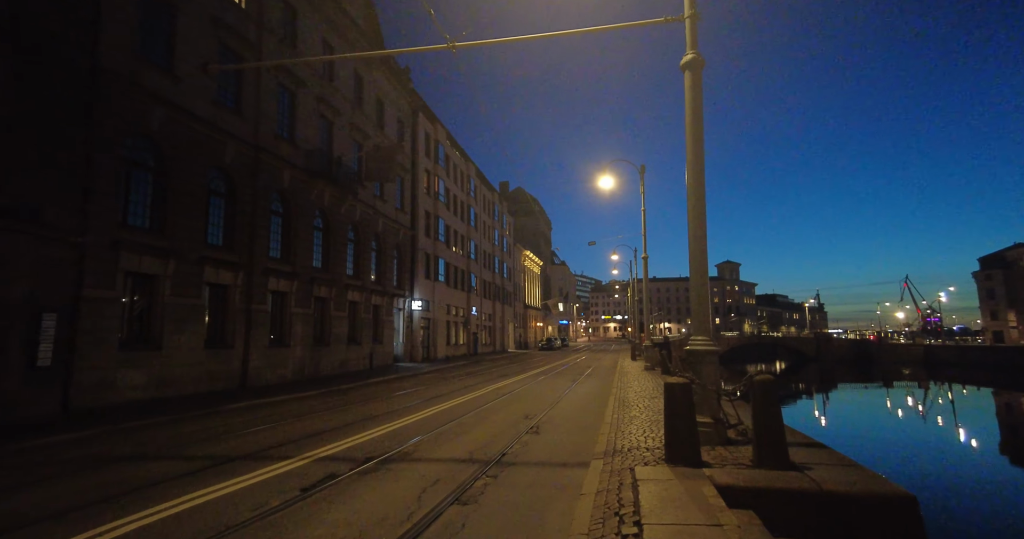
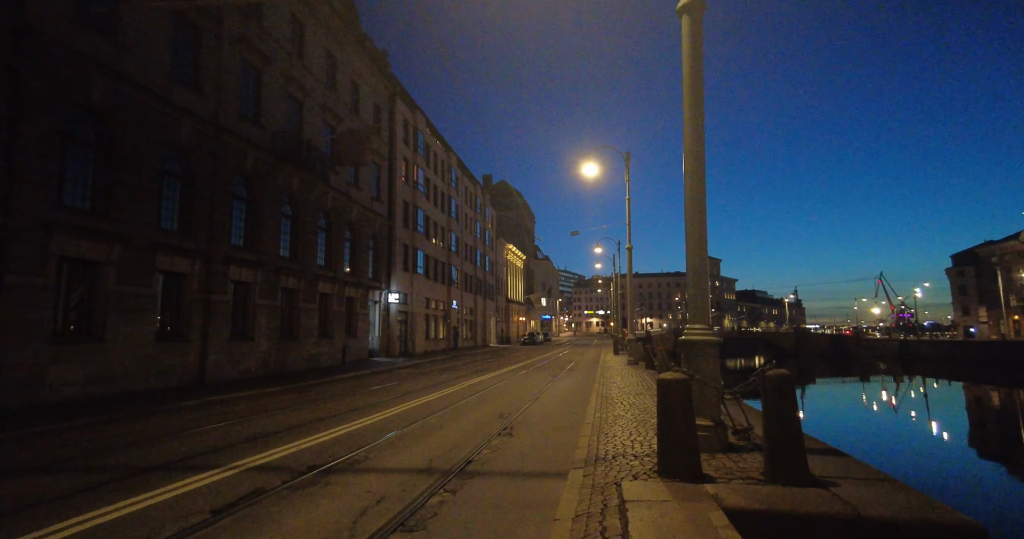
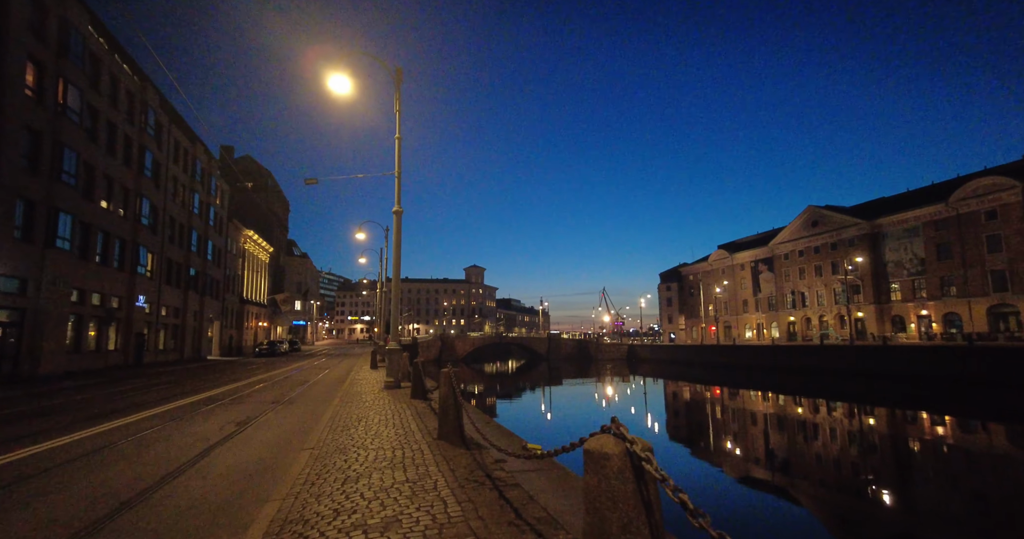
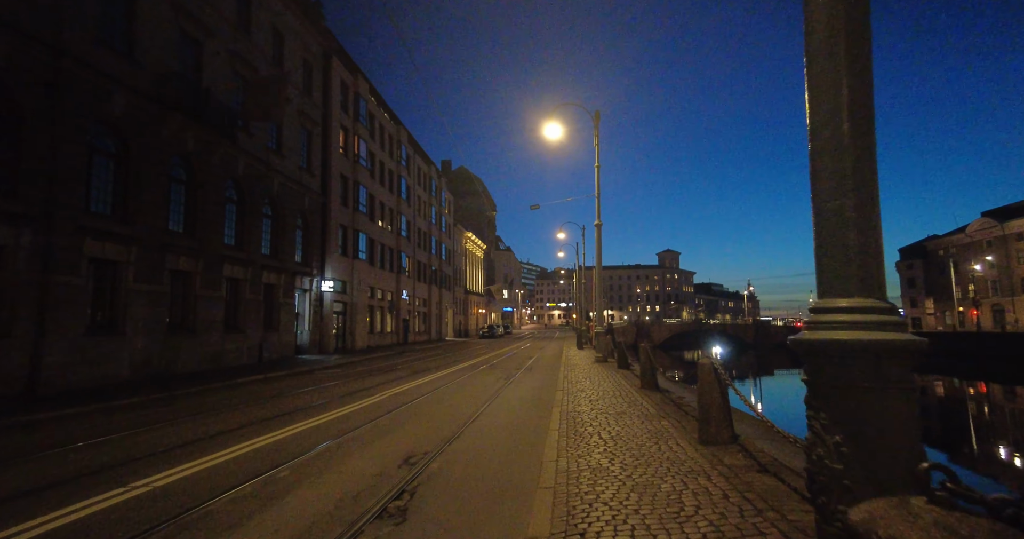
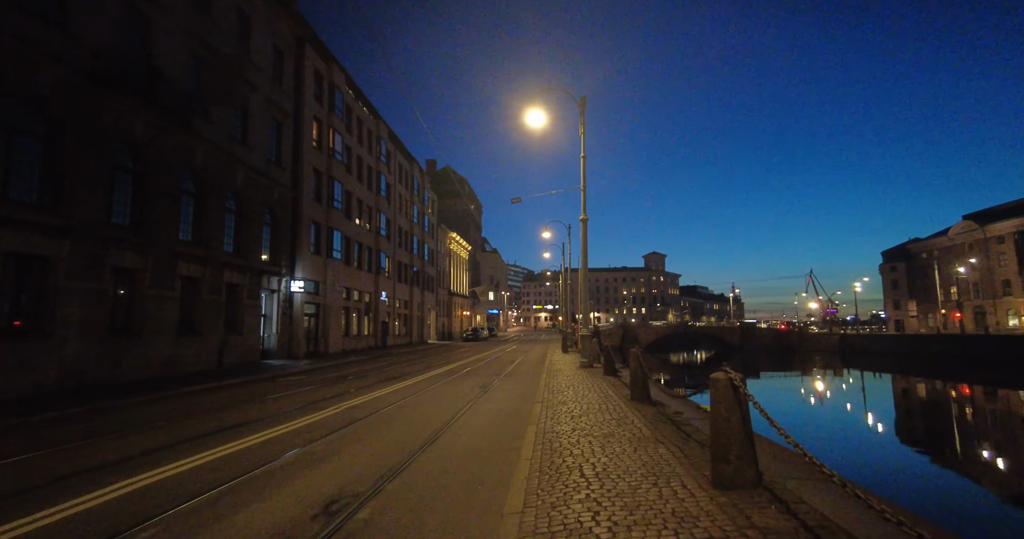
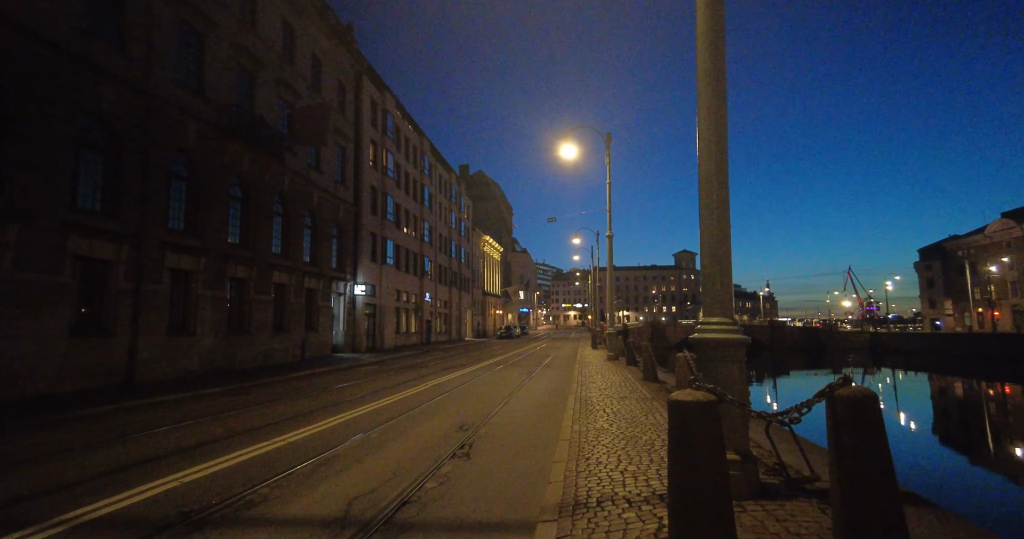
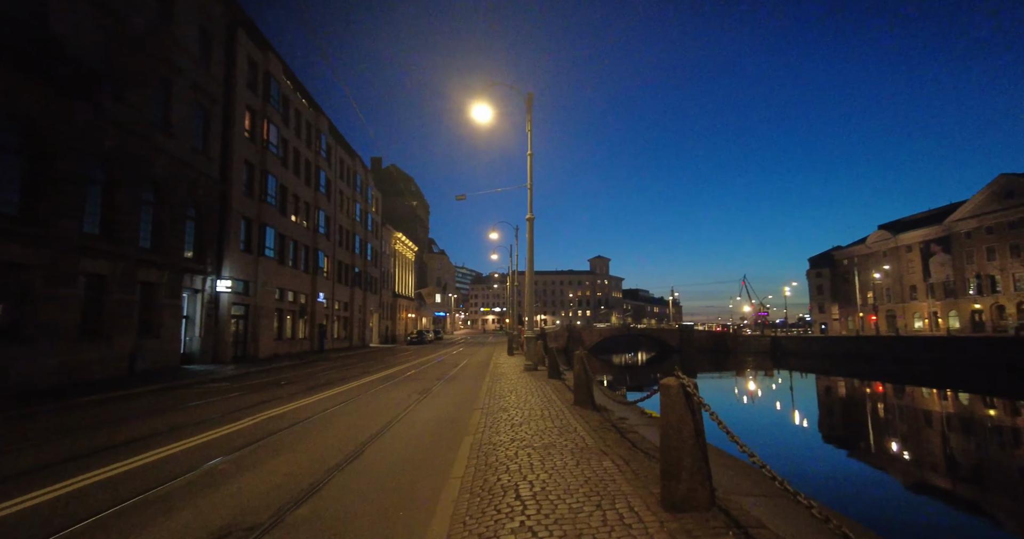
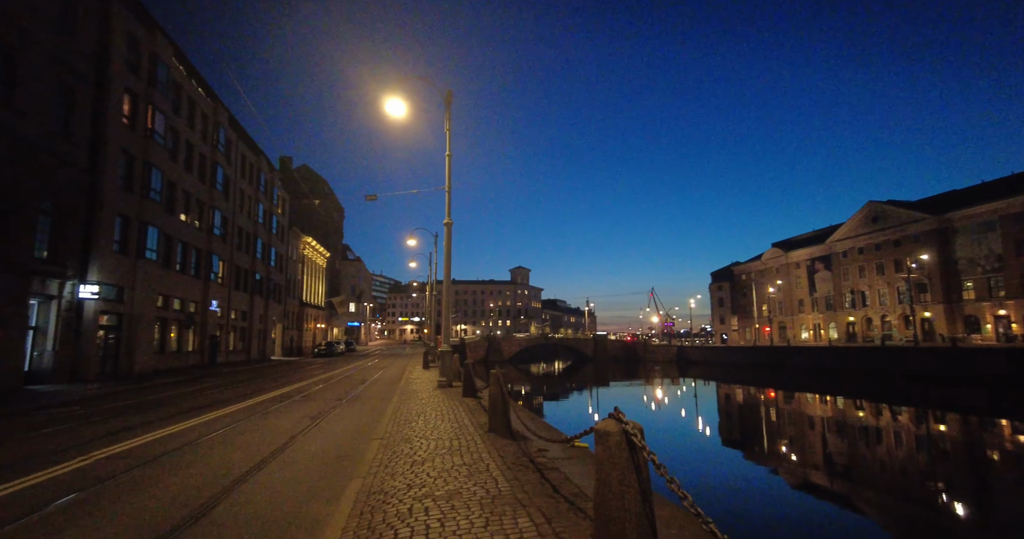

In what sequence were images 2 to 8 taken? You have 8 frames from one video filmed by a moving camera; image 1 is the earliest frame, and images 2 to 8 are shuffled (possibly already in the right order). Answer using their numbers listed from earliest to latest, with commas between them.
2, 6, 4, 5, 7, 8, 3
